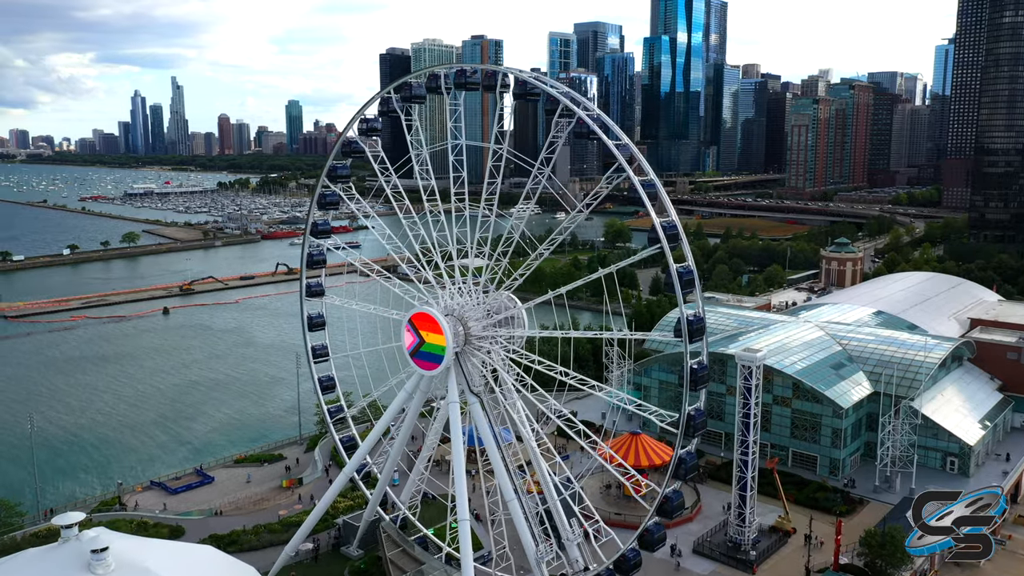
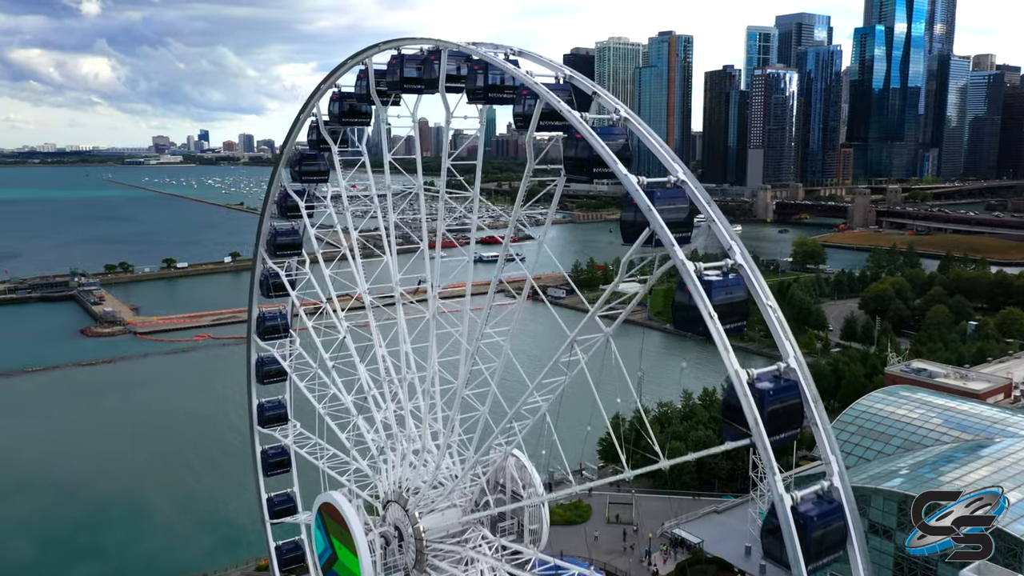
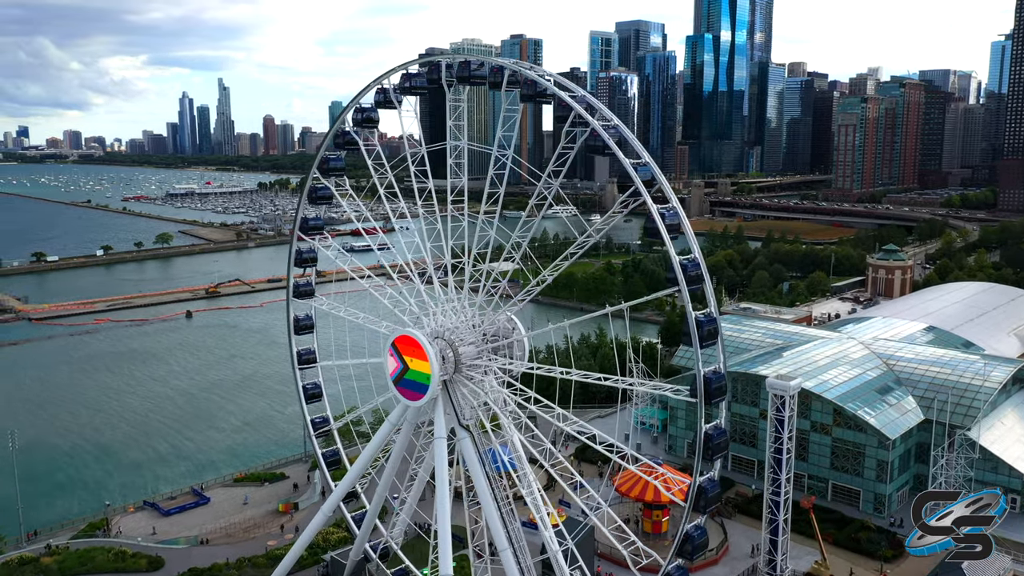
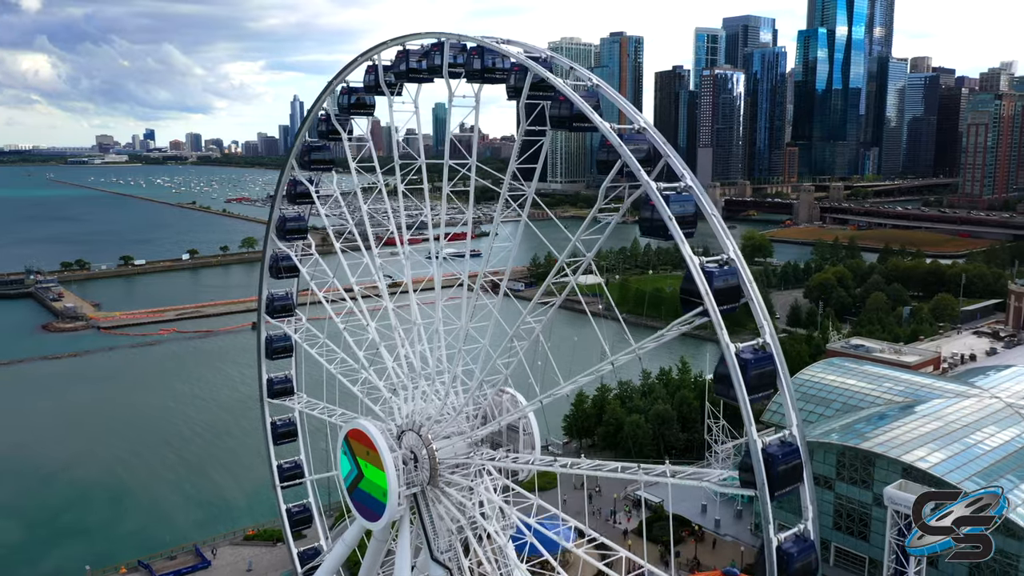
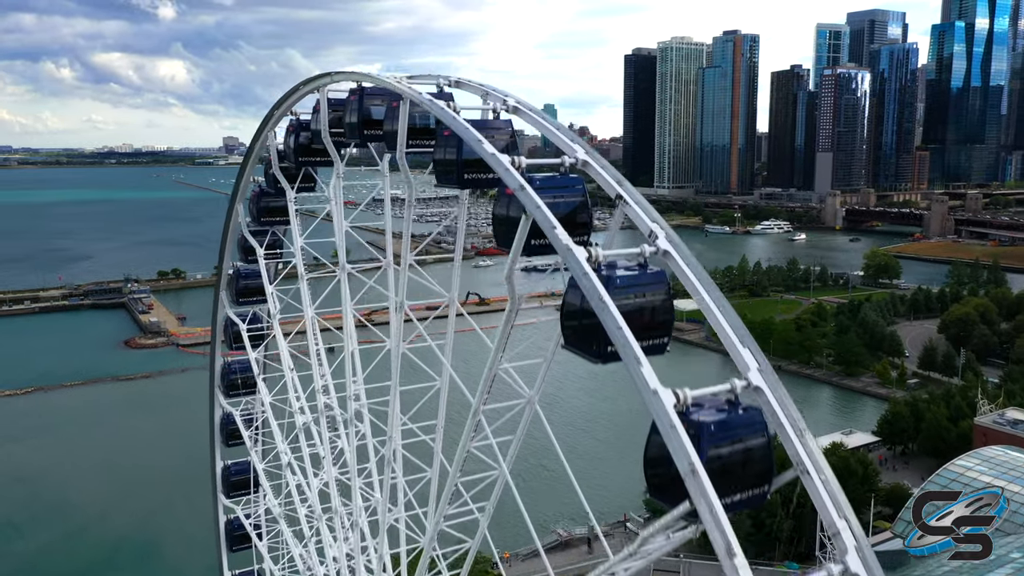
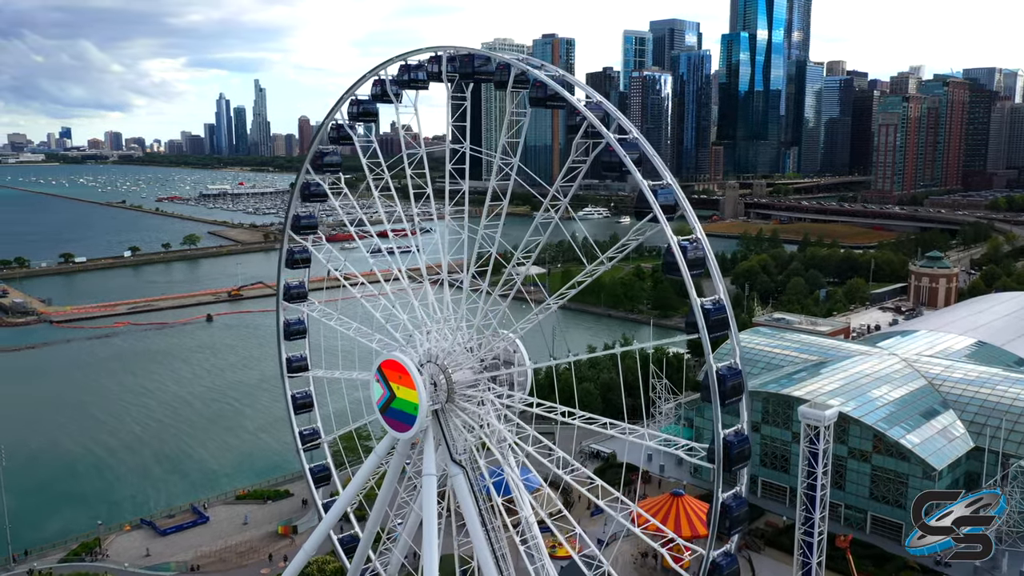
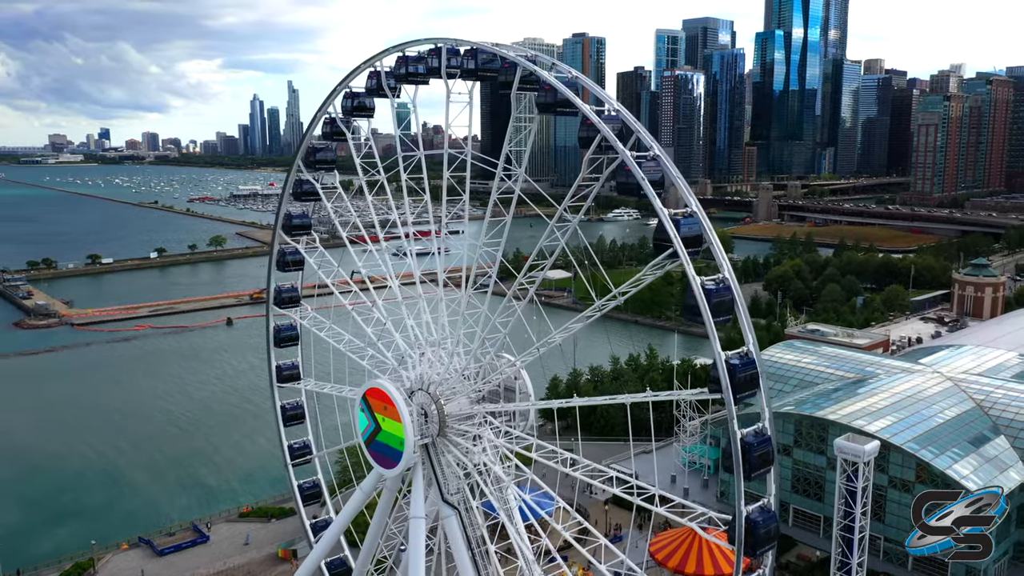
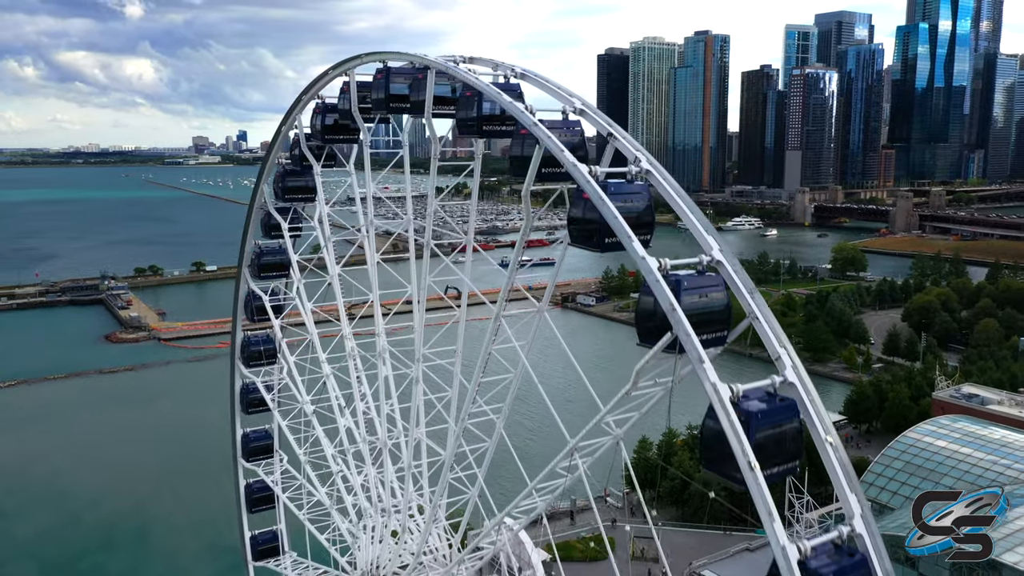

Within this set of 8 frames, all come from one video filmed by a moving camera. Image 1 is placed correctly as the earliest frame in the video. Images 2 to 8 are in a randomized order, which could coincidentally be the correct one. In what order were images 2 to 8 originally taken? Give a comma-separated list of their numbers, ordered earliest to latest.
3, 6, 7, 4, 2, 8, 5
